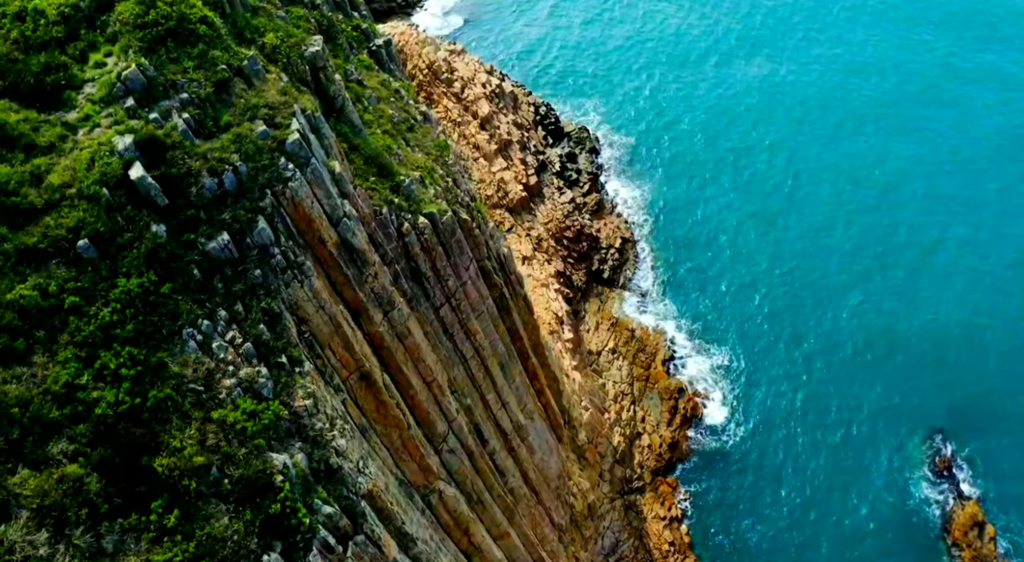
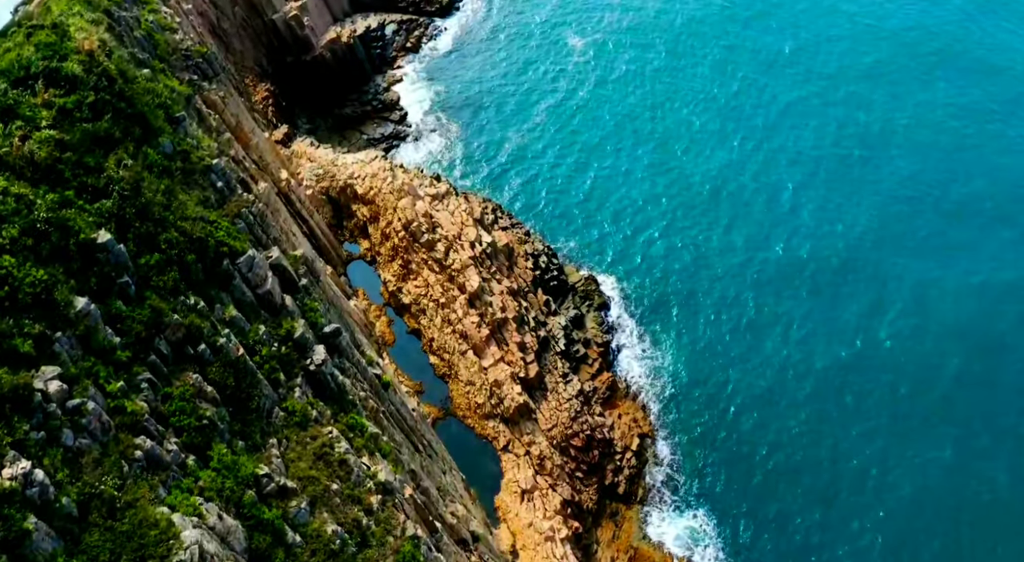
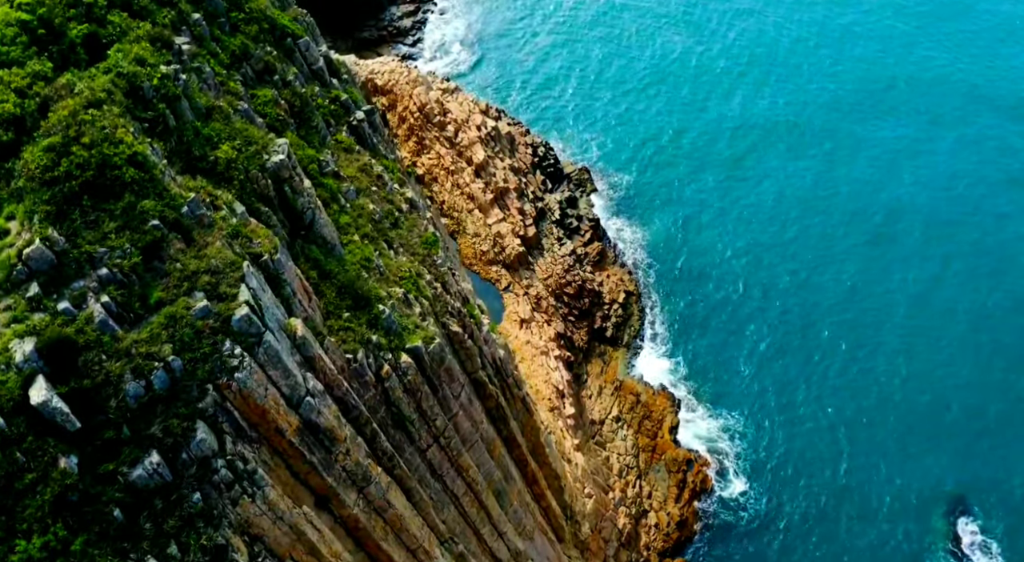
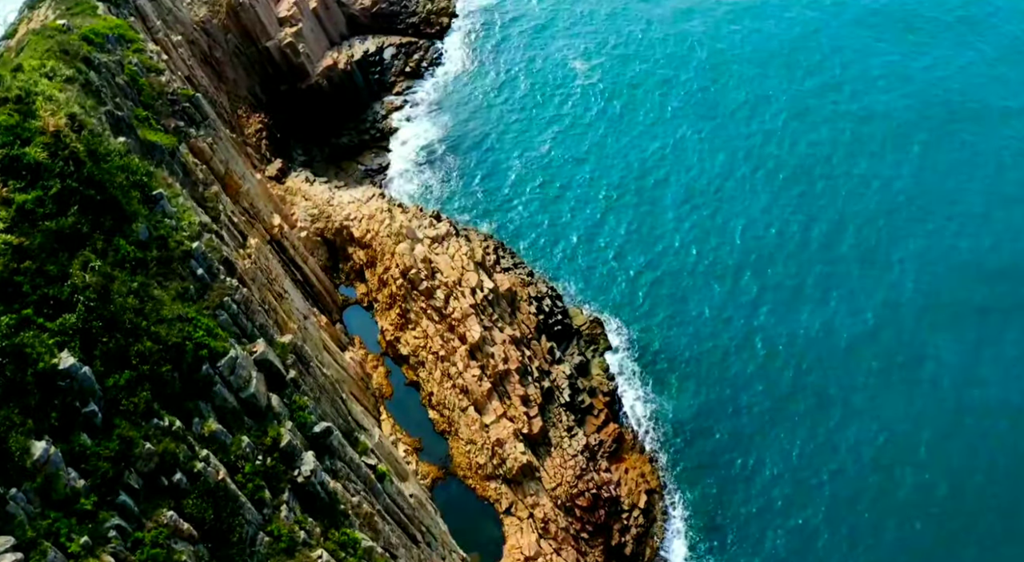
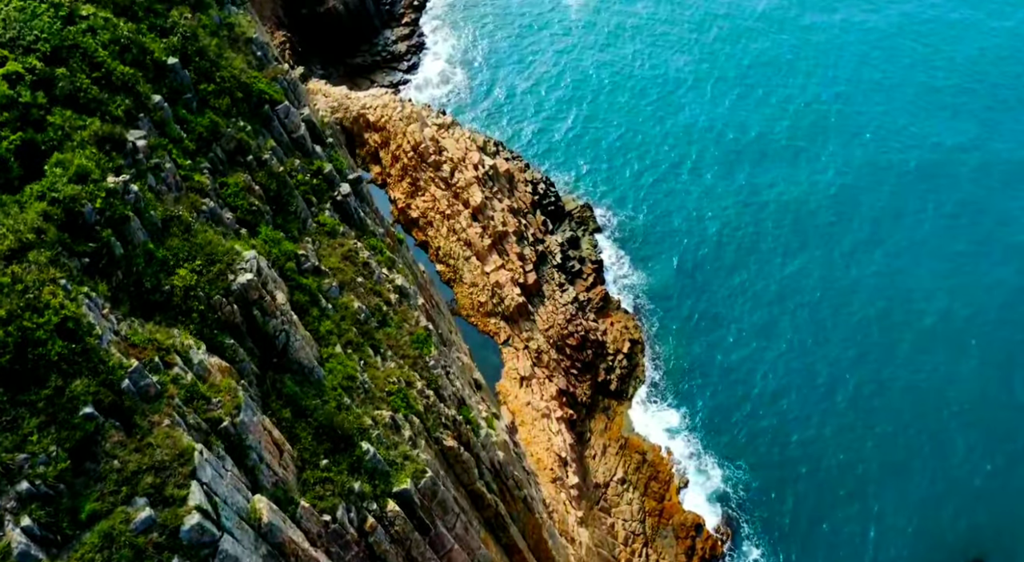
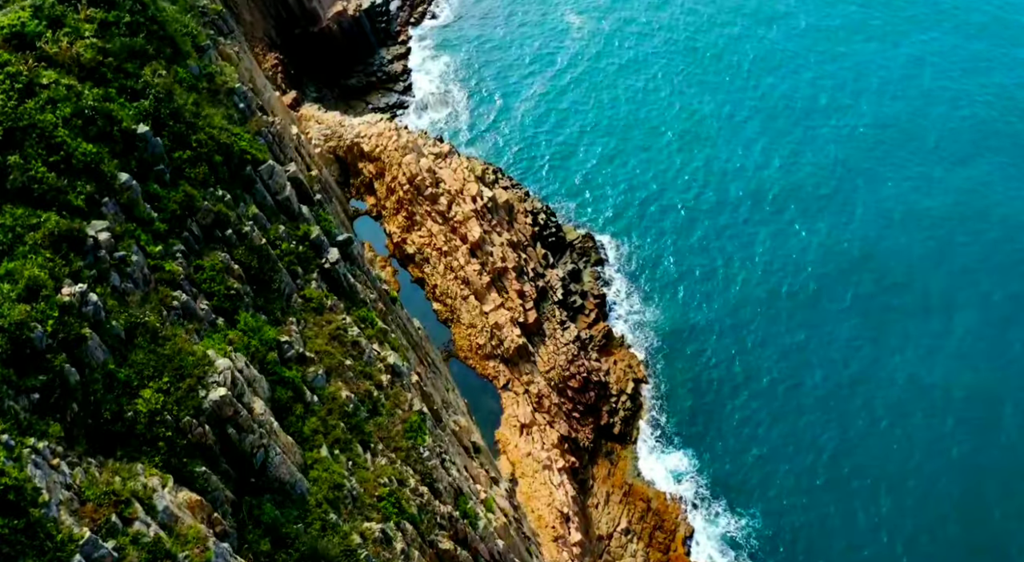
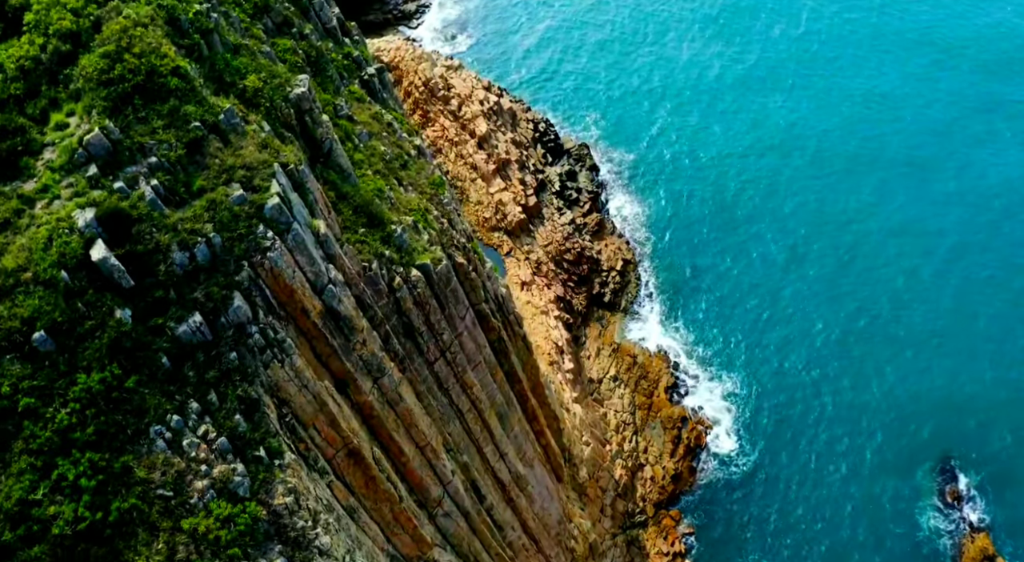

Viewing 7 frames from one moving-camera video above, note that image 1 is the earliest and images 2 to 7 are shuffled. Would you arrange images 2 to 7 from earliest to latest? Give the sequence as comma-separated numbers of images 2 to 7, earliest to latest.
7, 3, 5, 6, 2, 4
